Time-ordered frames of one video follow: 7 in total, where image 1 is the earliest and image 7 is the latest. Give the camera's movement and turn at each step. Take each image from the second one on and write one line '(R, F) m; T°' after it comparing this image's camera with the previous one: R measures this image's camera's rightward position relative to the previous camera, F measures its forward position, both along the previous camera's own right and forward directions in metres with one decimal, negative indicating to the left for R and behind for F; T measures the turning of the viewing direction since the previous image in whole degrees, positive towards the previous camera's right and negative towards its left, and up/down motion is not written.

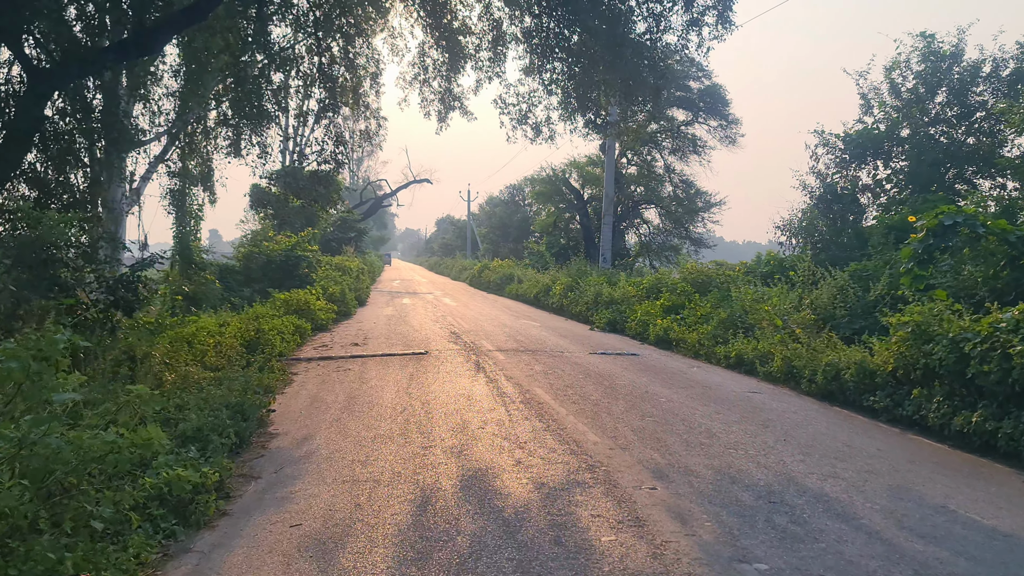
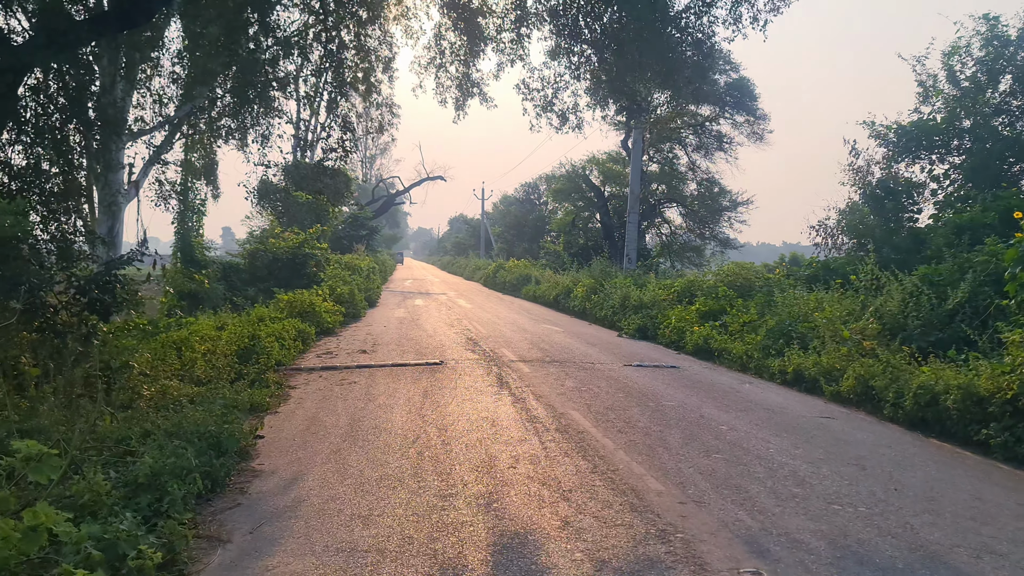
(-0.1, +1.1) m; -1°
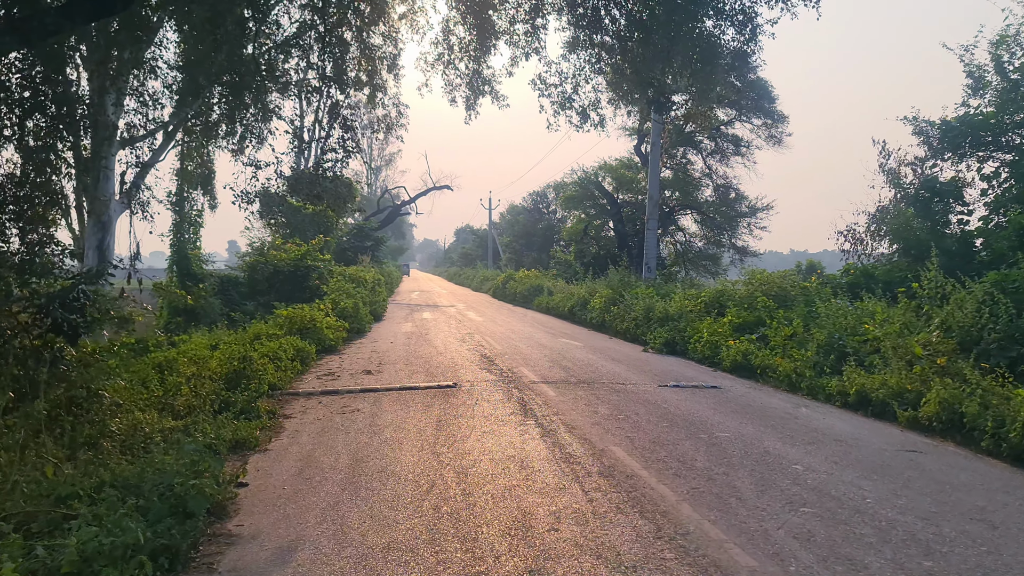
(-0.1, +0.9) m; 0°
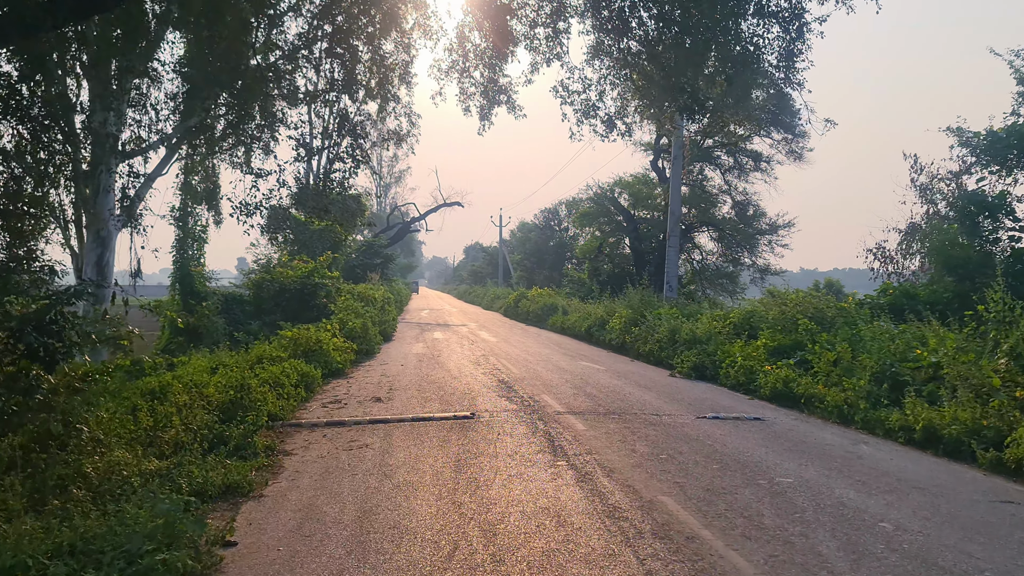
(-0.1, +0.7) m; -1°
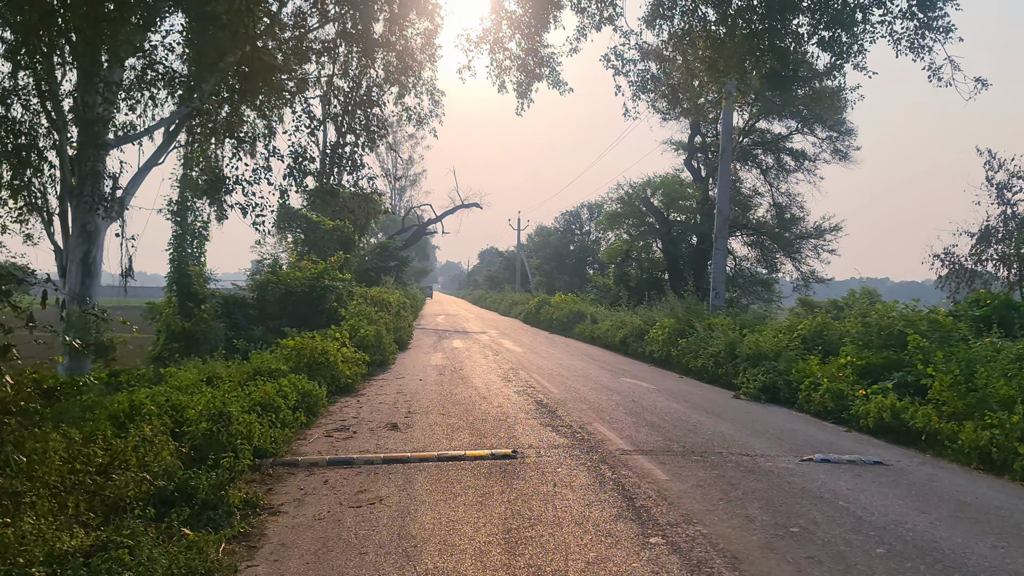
(-0.3, +1.6) m; -1°
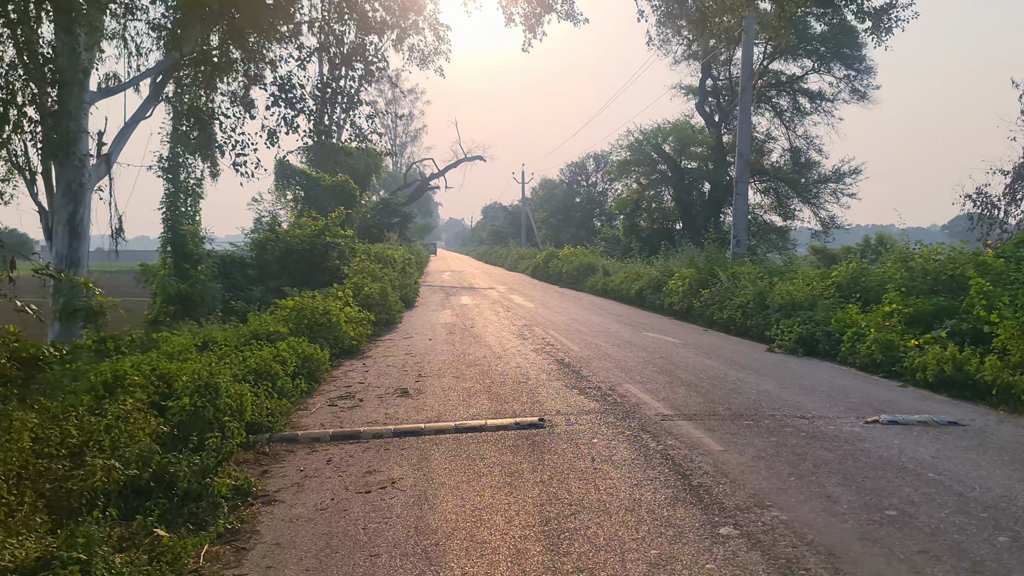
(-0.1, +0.7) m; 0°
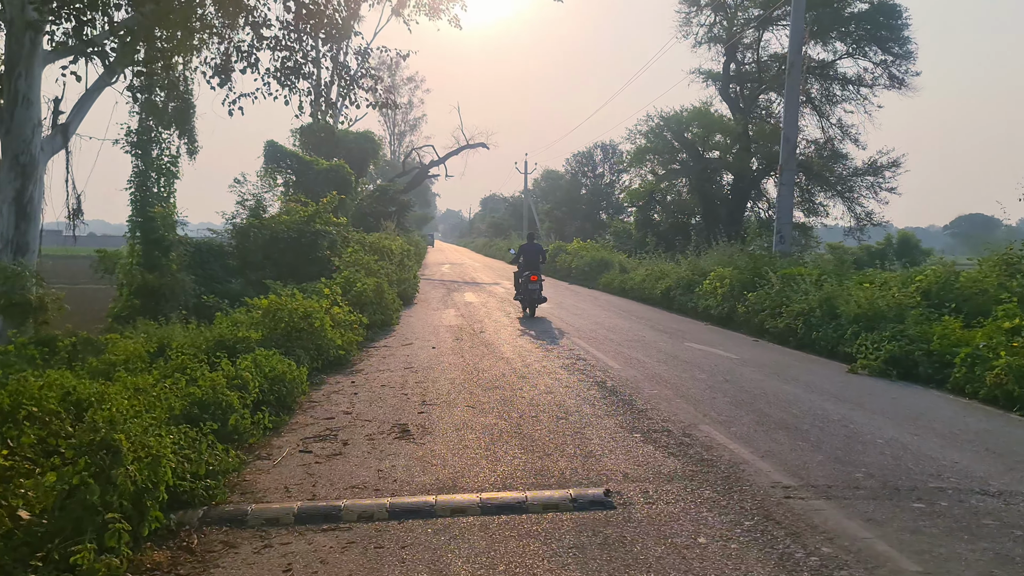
(-0.2, +1.7) m; 0°
